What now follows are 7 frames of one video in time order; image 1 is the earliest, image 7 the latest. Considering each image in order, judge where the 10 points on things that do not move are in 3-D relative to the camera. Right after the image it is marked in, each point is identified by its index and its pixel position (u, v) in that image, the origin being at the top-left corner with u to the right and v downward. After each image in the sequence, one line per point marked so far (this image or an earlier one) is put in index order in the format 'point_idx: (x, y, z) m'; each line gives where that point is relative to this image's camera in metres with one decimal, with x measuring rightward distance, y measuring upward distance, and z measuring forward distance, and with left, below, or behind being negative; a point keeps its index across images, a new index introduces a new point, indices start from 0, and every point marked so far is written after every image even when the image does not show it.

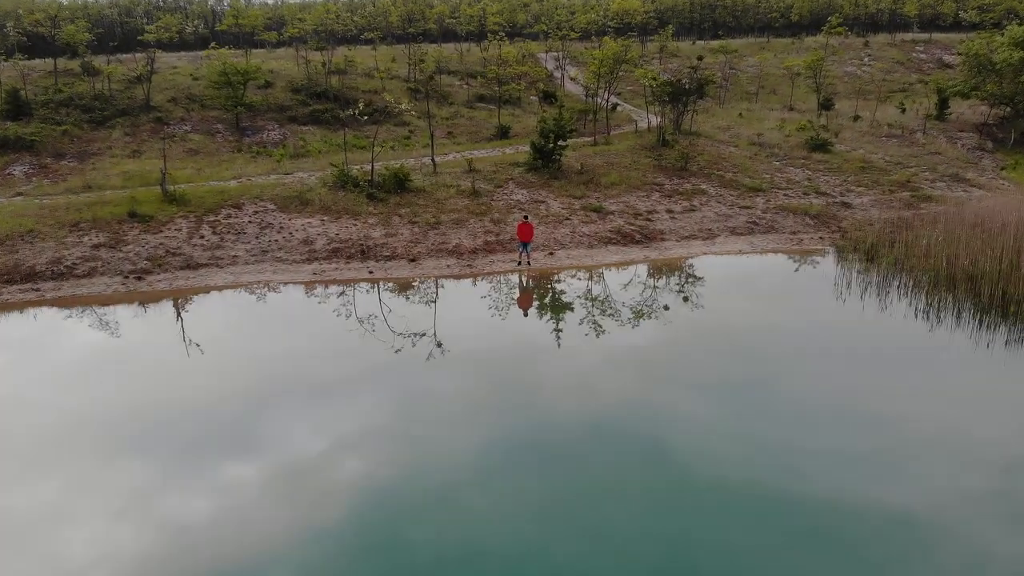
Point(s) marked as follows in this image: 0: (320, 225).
0: (-5.9, +1.9, +19.3) m
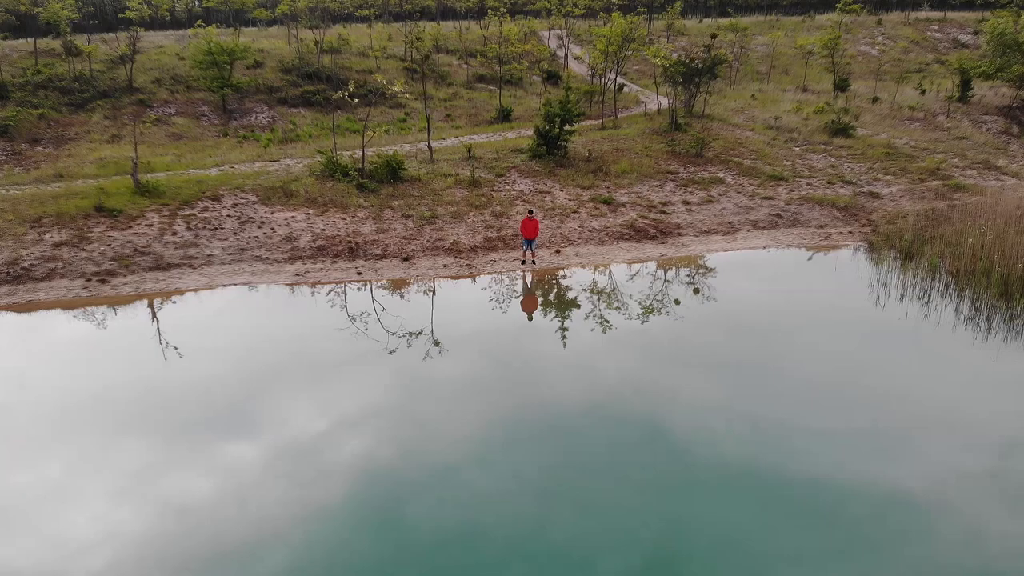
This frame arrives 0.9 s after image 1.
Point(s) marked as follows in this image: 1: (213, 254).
0: (-5.8, +1.9, +17.6) m
1: (-7.7, +0.8, +16.1) m
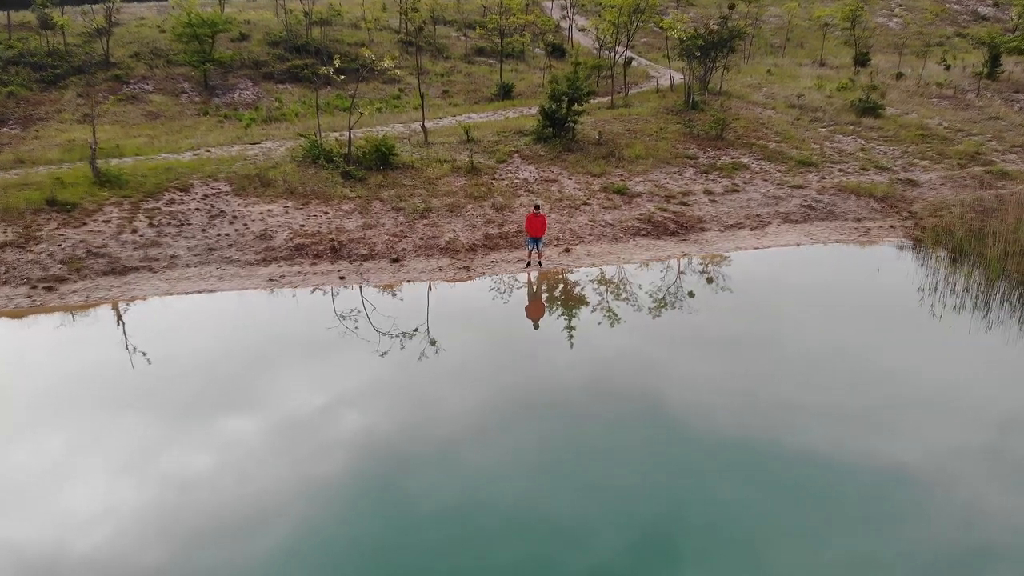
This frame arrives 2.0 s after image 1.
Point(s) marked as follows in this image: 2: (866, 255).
0: (-5.7, +1.8, +15.7) m
1: (-7.6, +0.7, +14.2) m
2: (+8.9, +0.8, +16.0) m
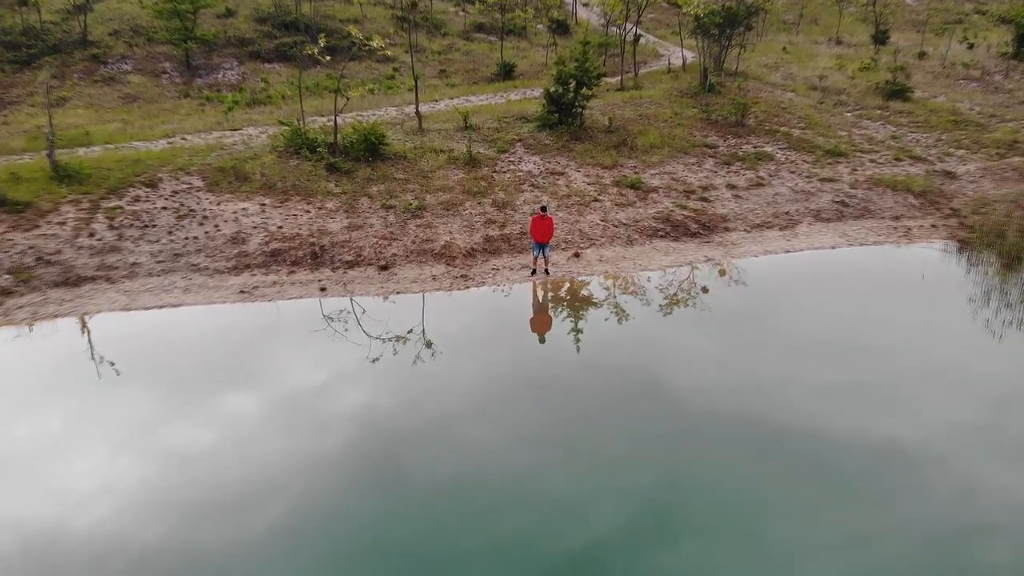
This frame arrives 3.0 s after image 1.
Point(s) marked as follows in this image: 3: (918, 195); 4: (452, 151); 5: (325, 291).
0: (-5.7, +1.7, +14.1) m
1: (-7.5, +0.5, +12.7) m
2: (+9.0, +0.7, +14.4) m
3: (+10.9, +2.5, +16.9) m
4: (-1.7, +3.8, +17.5) m
5: (-3.6, -0.1, +12.1) m
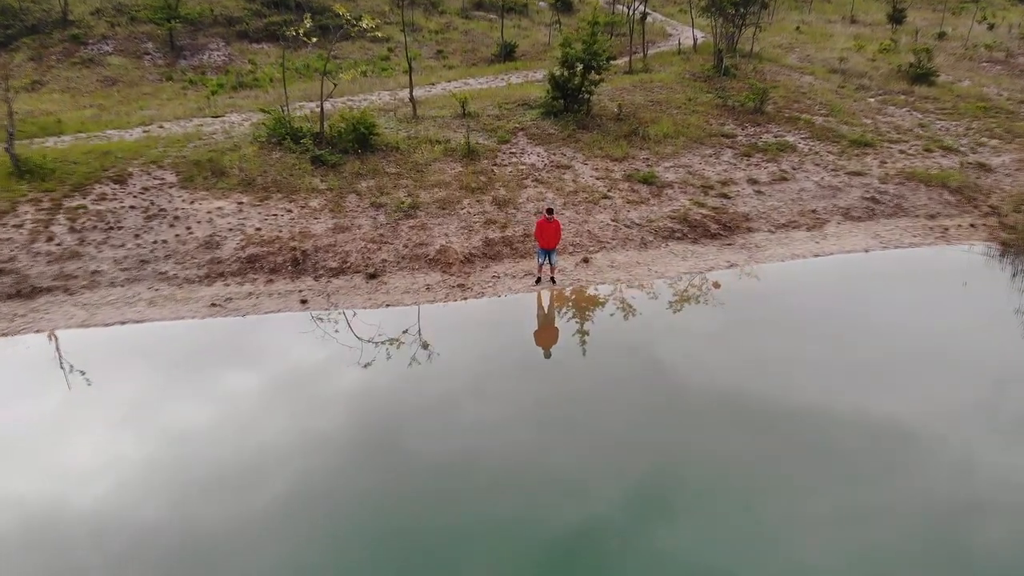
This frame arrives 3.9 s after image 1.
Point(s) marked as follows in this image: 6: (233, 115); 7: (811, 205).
0: (-5.6, +1.5, +12.8) m
1: (-7.5, +0.3, +11.4) m
2: (+9.0, +0.5, +13.2) m
3: (+11.0, +2.5, +15.6) m
4: (-1.6, +3.7, +16.1) m
5: (-3.6, -0.3, +10.9) m
6: (-8.4, +5.2, +19.1) m
7: (+6.9, +1.9, +14.5) m
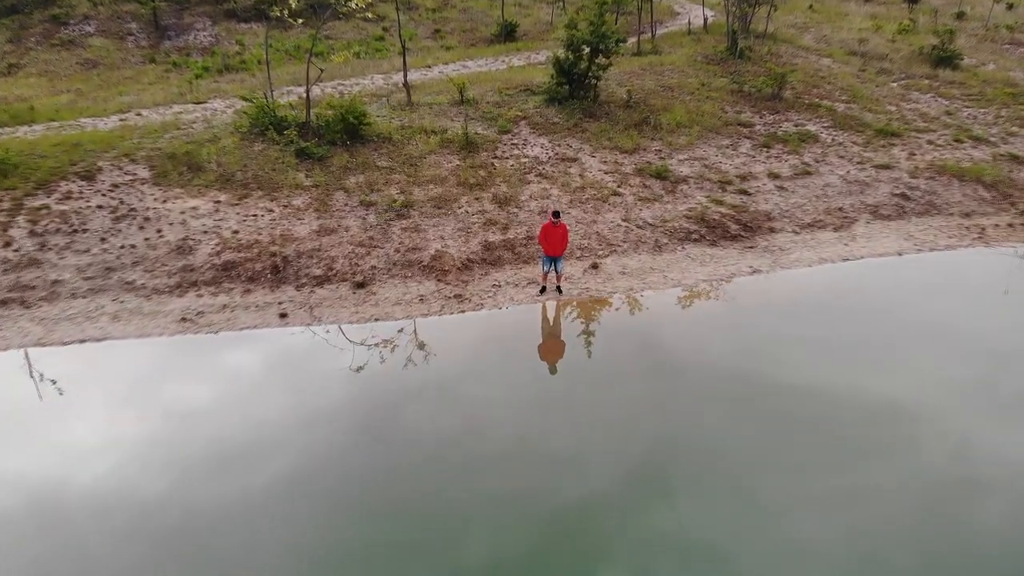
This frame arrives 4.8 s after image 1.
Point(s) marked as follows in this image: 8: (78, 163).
0: (-5.6, +1.4, +11.7) m
1: (-7.4, +0.1, +10.4) m
2: (+9.0, +0.4, +12.1) m
3: (+11.0, +2.4, +14.5) m
4: (-1.6, +3.7, +15.0) m
5: (-3.5, -0.5, +9.9) m
6: (-8.4, +5.3, +17.9) m
7: (+6.9, +1.8, +13.4) m
8: (-9.0, +2.6, +13.0) m
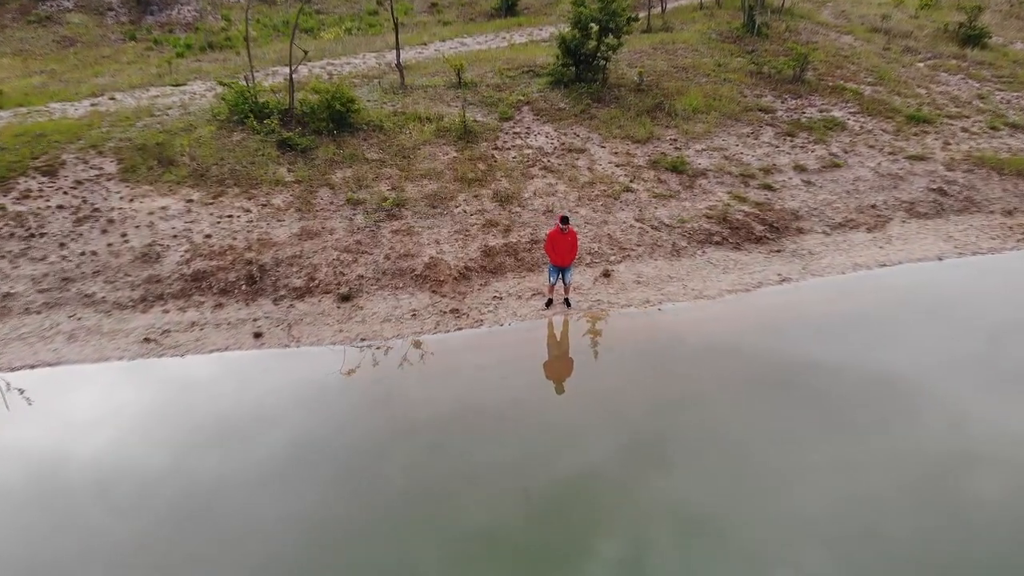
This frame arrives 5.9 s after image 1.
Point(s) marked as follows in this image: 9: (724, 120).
0: (-5.5, +1.2, +10.6) m
1: (-7.4, -0.1, +9.3) m
2: (+9.1, +0.3, +11.1) m
3: (+11.0, +2.4, +13.4) m
4: (-1.6, +3.7, +13.8) m
5: (-3.5, -0.7, +8.8) m
6: (-8.3, +5.4, +16.6) m
7: (+6.9, +1.8, +12.2) m
8: (-9.0, +2.5, +11.9) m
9: (+4.8, +3.8, +14.3) m
